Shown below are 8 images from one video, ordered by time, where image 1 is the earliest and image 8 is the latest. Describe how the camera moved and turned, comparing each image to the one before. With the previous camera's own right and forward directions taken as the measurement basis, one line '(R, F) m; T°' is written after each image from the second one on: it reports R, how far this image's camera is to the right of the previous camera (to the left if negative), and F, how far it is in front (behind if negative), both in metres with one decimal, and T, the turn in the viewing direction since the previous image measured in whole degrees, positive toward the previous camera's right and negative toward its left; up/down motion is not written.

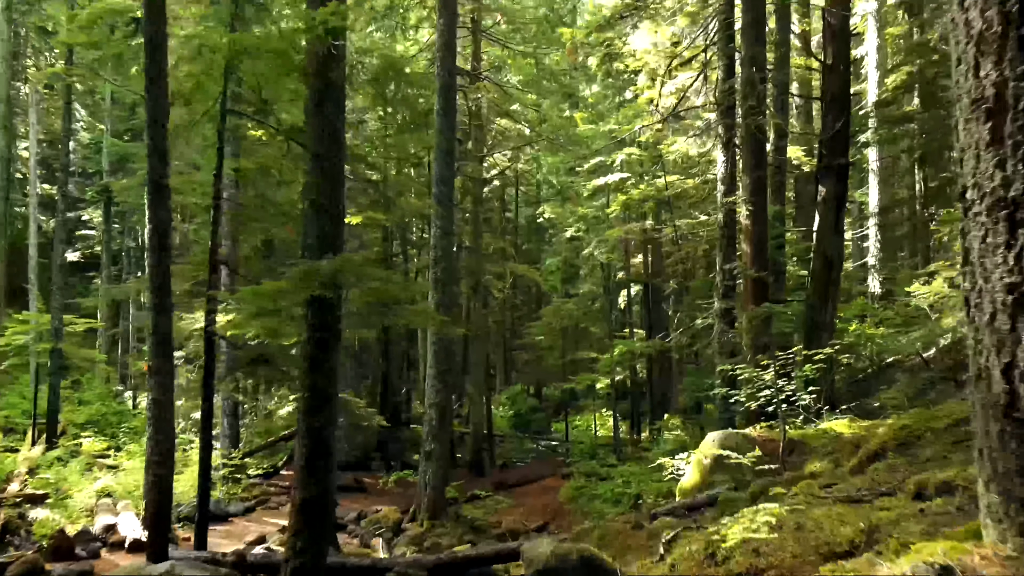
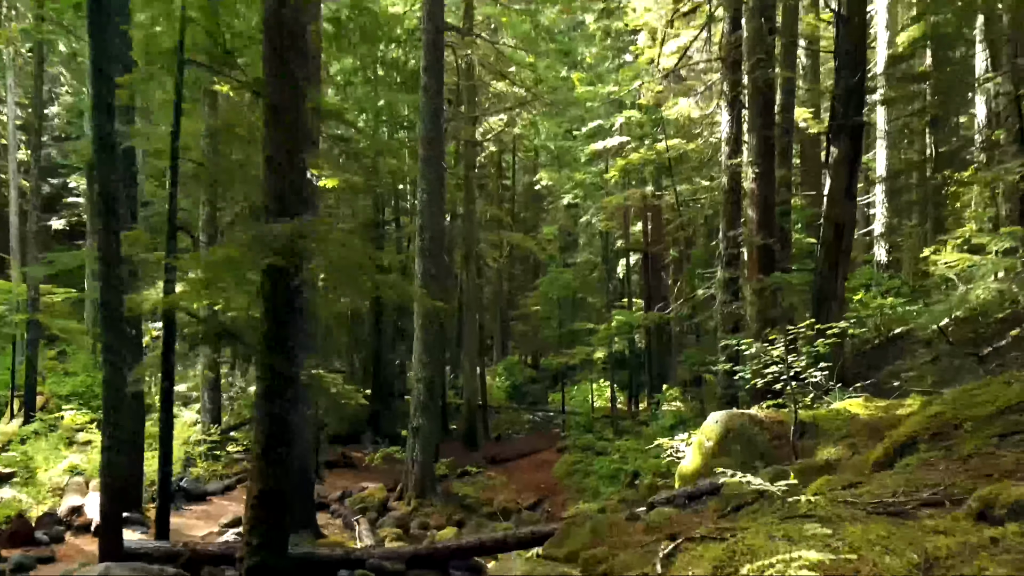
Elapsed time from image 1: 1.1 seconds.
(+0.1, +0.7) m; 0°
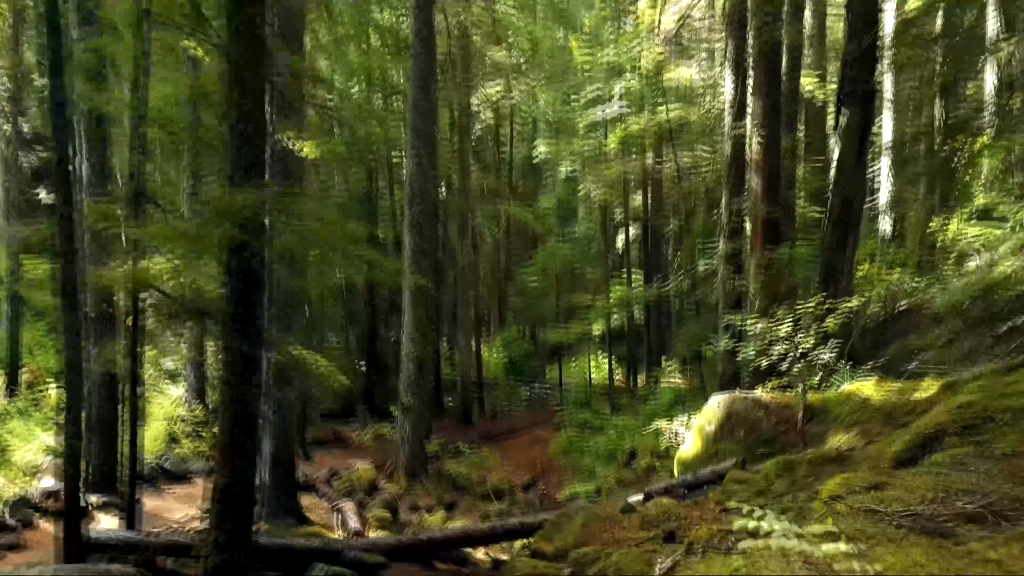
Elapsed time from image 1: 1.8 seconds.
(+0.1, +0.5) m; 0°
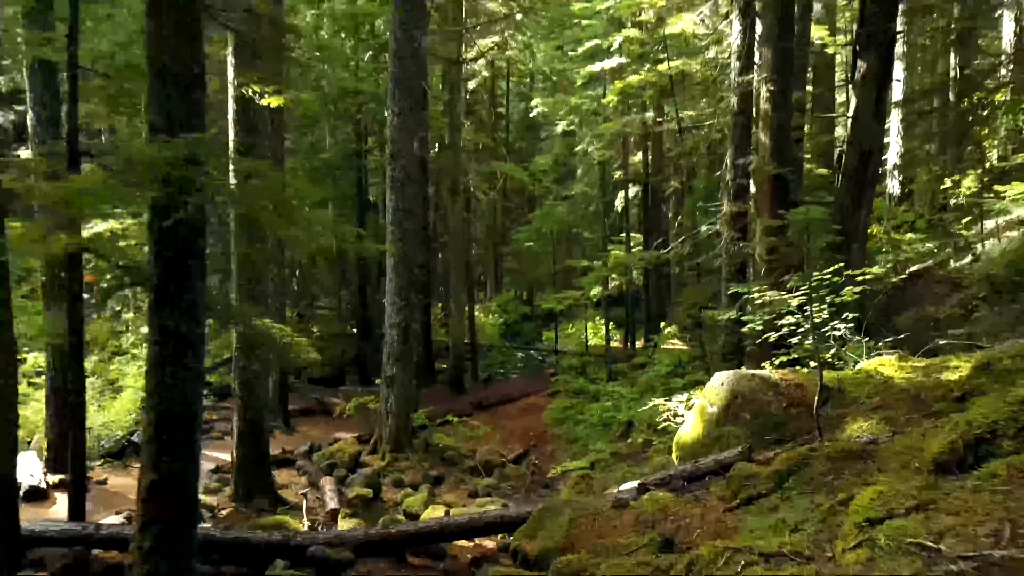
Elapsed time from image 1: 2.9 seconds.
(+0.1, +0.7) m; 0°
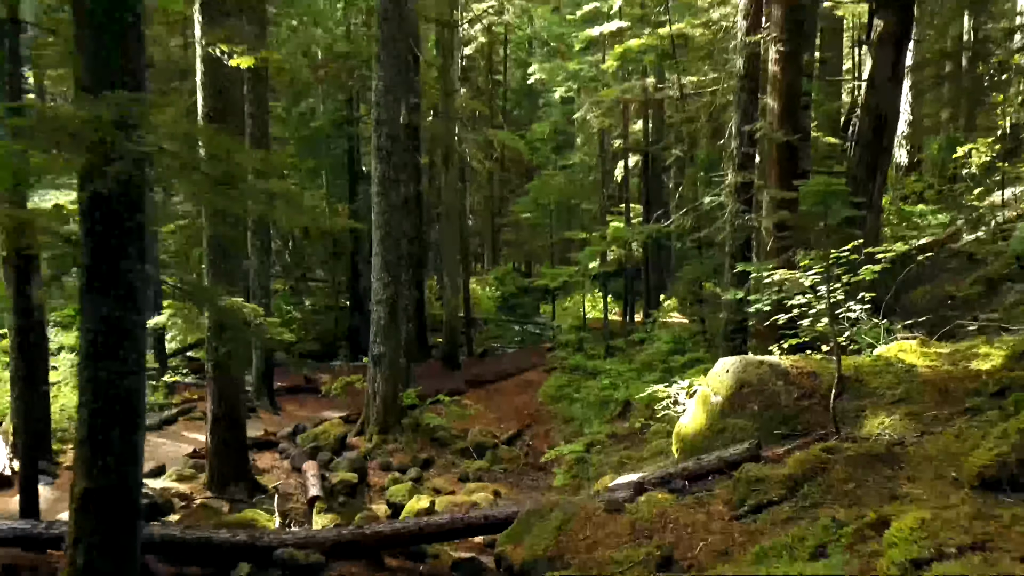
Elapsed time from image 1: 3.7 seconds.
(+0.1, +0.5) m; 0°
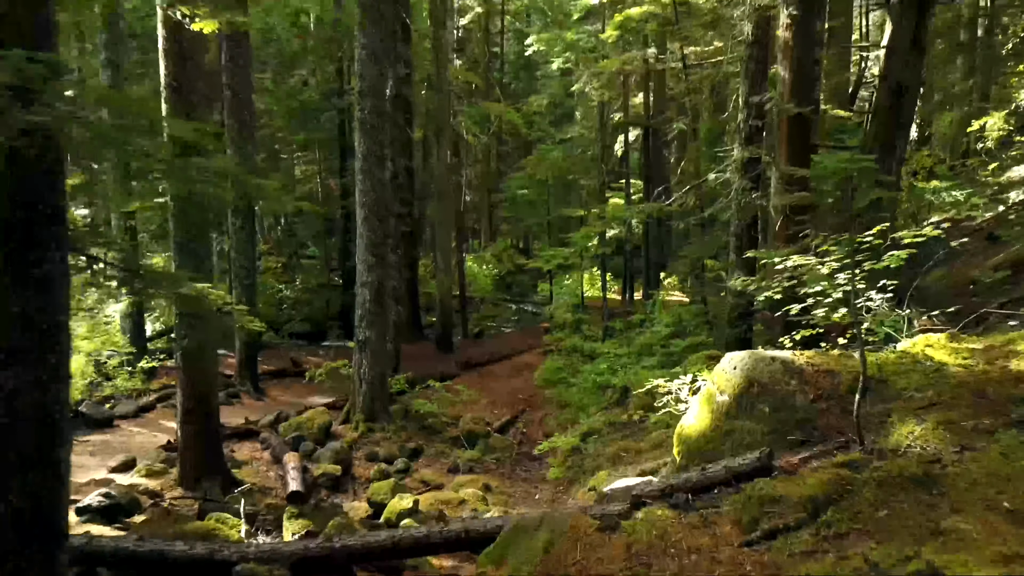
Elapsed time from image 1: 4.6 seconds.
(+0.1, +0.5) m; 0°
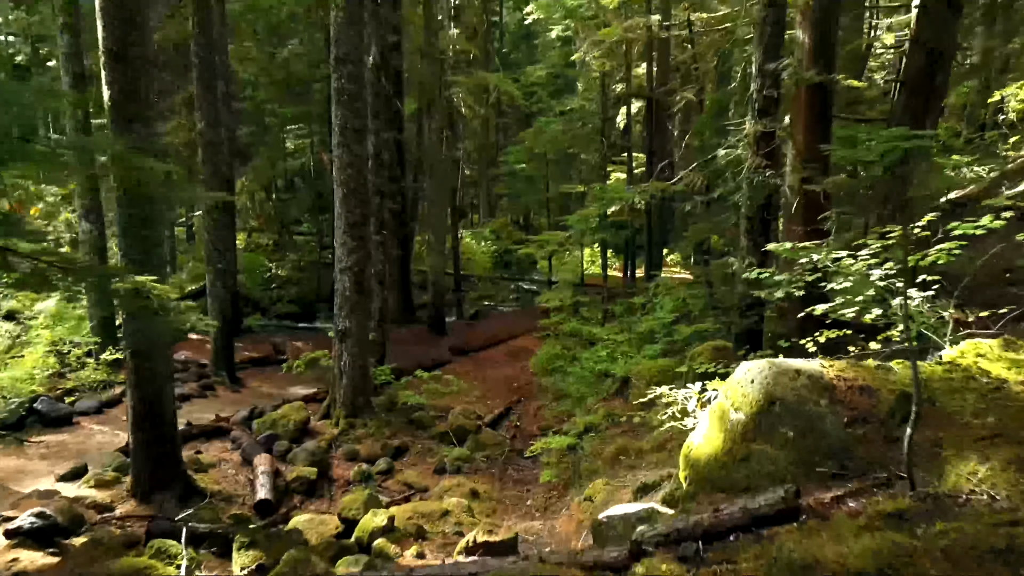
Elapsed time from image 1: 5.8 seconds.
(+0.1, +0.8) m; 0°
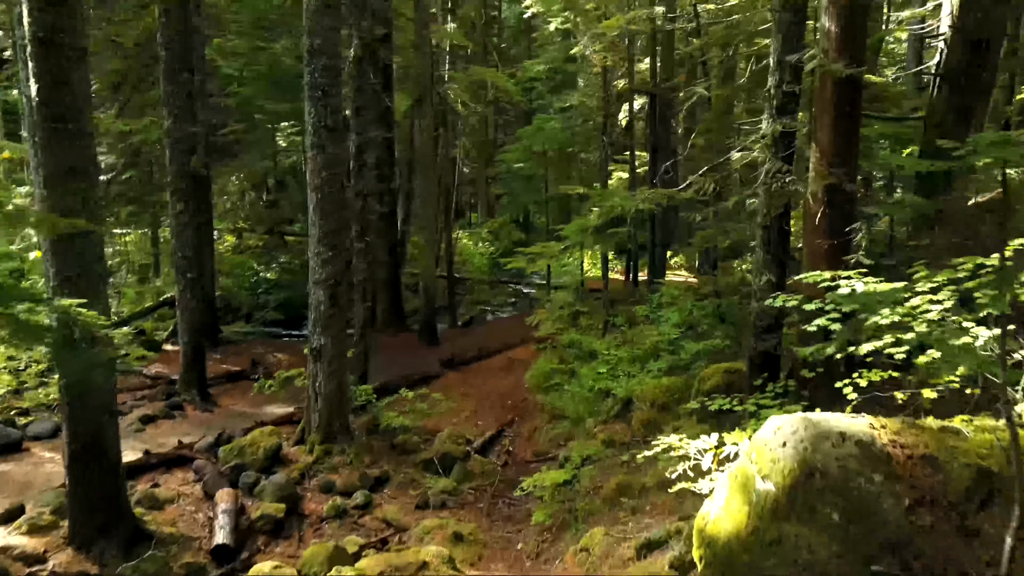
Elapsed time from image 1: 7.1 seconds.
(+0.1, +0.8) m; 0°
